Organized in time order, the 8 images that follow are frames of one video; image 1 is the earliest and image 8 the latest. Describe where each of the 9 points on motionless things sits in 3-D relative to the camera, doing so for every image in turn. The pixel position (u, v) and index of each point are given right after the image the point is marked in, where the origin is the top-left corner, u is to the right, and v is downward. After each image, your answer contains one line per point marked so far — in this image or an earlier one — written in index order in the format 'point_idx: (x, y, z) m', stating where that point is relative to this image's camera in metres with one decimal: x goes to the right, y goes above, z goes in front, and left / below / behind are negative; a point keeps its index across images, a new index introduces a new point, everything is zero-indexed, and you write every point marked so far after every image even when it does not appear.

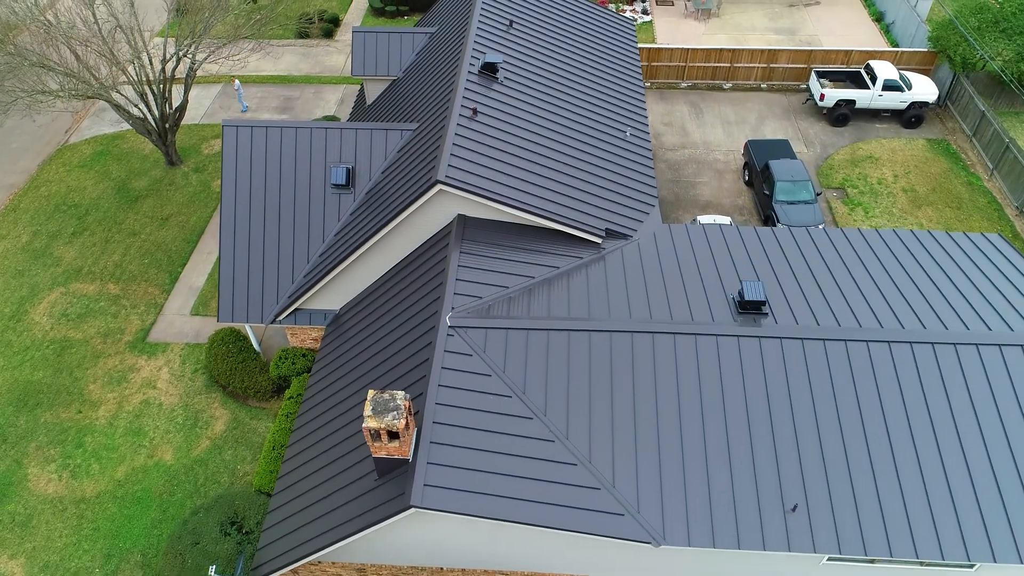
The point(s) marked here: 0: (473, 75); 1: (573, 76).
0: (-0.7, +3.9, +15.7) m
1: (+1.3, +4.4, +17.6) m
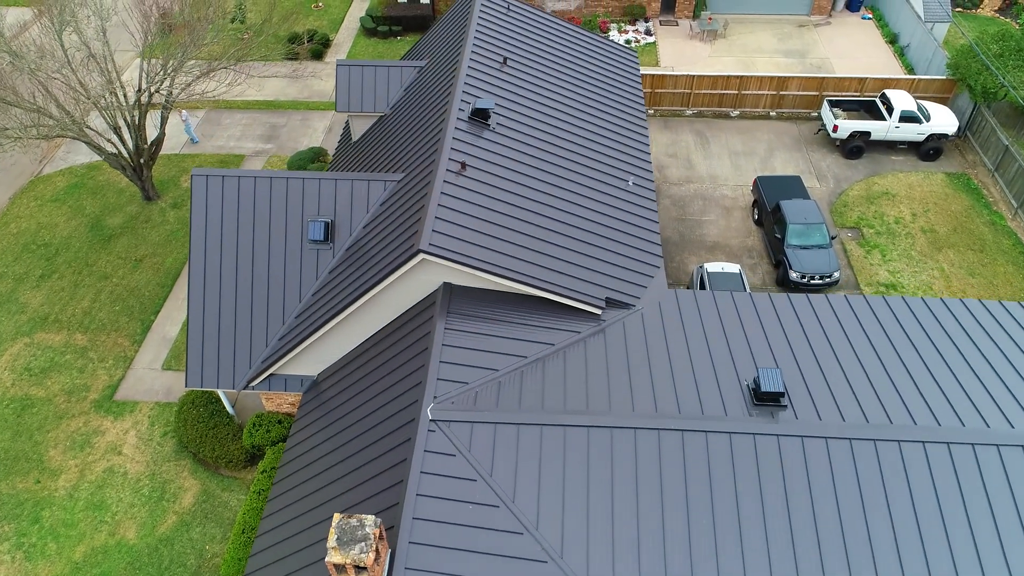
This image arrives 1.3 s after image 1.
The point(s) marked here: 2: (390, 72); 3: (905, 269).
0: (-0.8, +2.8, +14.5) m
1: (+1.2, +3.2, +16.4) m
2: (-2.7, +4.8, +18.8) m
3: (+9.2, +0.5, +19.8) m
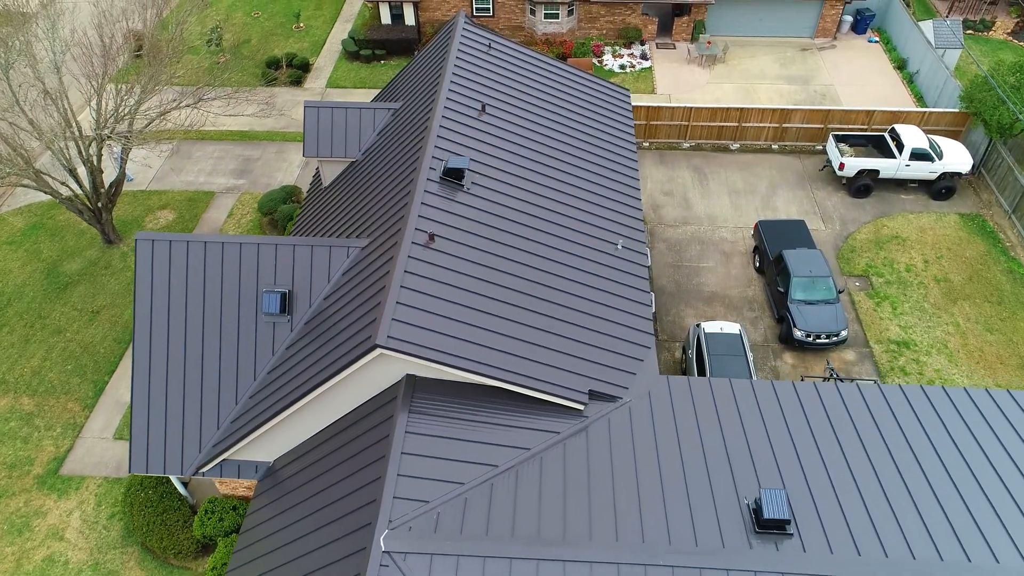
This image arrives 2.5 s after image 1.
0: (-1.2, +1.6, +13.1) m
1: (+0.8, +2.0, +15.0) m
2: (-3.1, +3.6, +17.4) m
3: (+8.8, -0.8, +18.4) m
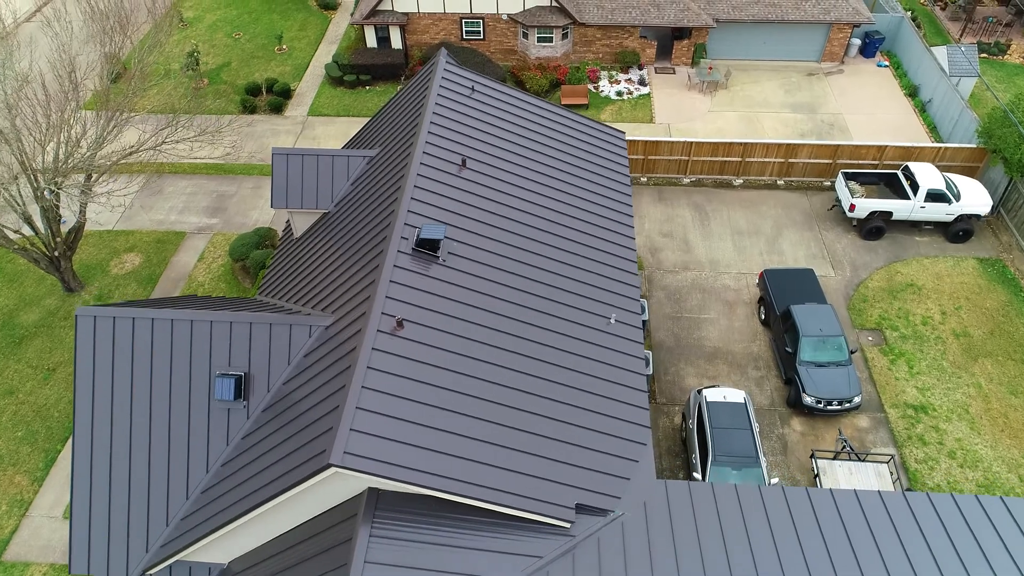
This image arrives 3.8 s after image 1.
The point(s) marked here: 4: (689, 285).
0: (-1.5, +0.4, +11.7) m
1: (+0.5, +0.9, +13.6) m
2: (-3.3, +2.4, +16.1) m
3: (+8.5, -1.9, +17.1) m
4: (+4.1, +0.1, +19.6) m
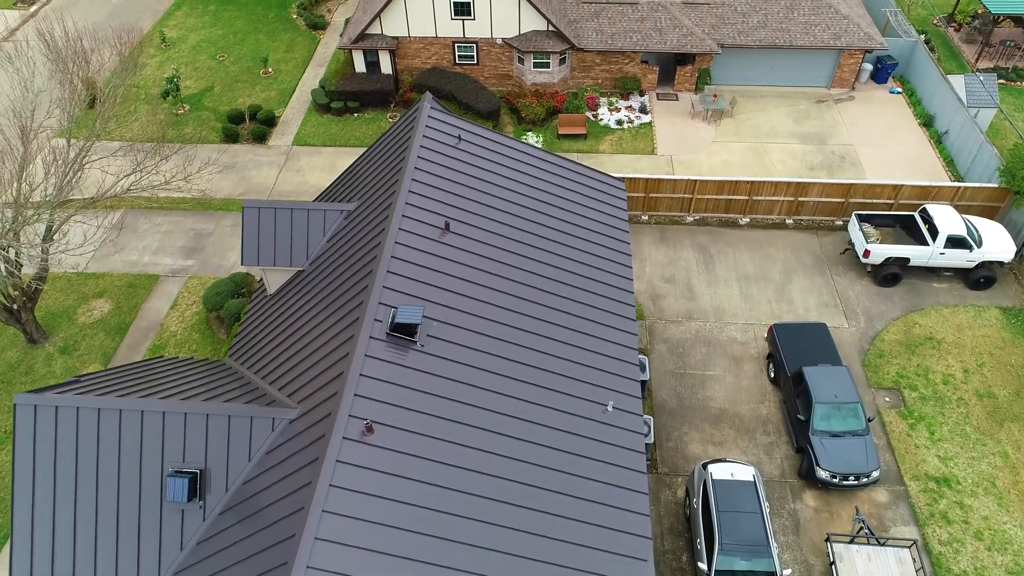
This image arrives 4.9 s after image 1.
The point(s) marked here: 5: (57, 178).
0: (-1.7, -0.7, +10.5) m
1: (+0.3, -0.3, +12.4) m
2: (-3.5, +1.3, +14.9) m
3: (+8.3, -3.1, +15.8) m
4: (+3.9, -1.1, +18.4) m
5: (-9.5, +2.3, +17.7) m
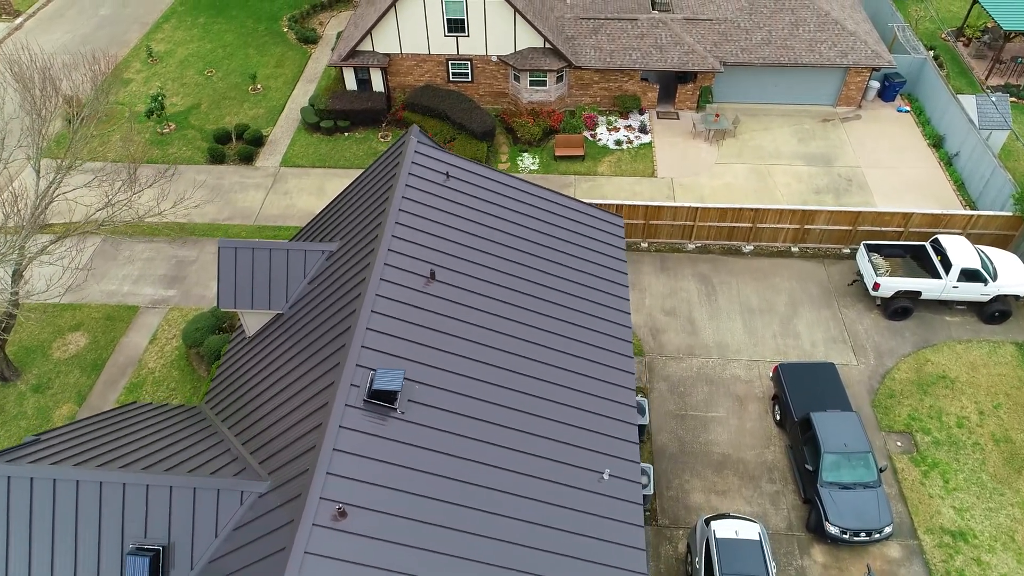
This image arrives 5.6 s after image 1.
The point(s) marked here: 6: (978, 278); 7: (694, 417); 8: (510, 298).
0: (-1.8, -1.4, +9.7) m
1: (+0.2, -1.0, +11.6) m
2: (-3.7, +0.5, +14.0) m
3: (+8.2, -3.8, +15.0) m
4: (+3.8, -1.8, +17.6) m
5: (-9.6, +1.5, +16.9) m
6: (+9.8, +0.2, +17.8) m
7: (+3.6, -2.5, +16.7) m
8: (0.0, -0.1, +12.4) m
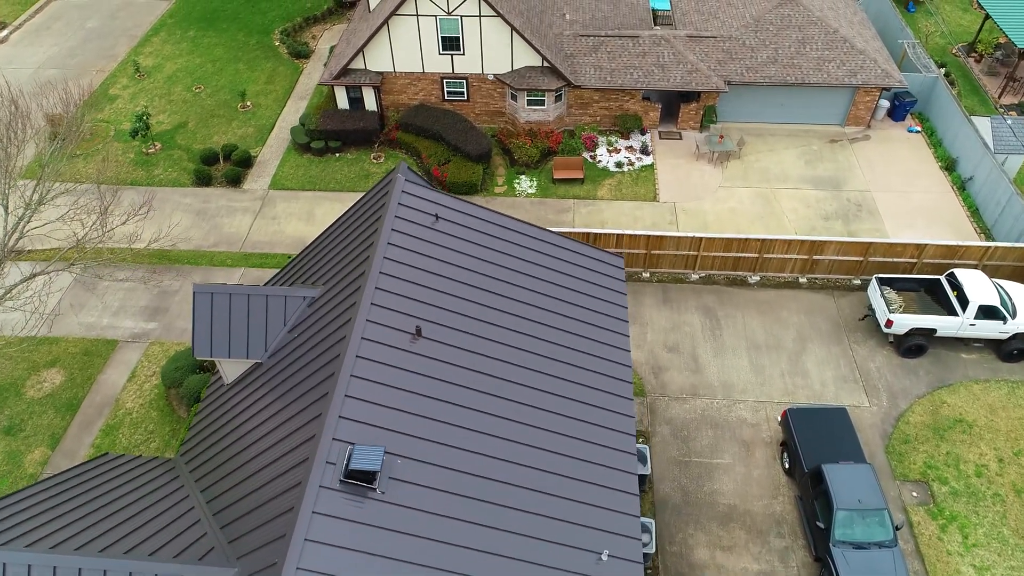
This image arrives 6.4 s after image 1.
0: (-1.9, -2.2, +8.9) m
1: (+0.1, -1.8, +10.8) m
2: (-3.8, -0.2, +13.2) m
3: (+8.1, -4.6, +14.2) m
4: (+3.7, -2.5, +16.7) m
5: (-9.7, +0.8, +16.0) m
6: (+9.7, -0.5, +16.9) m
7: (+3.5, -3.3, +15.9) m
8: (-0.1, -0.9, +11.5) m
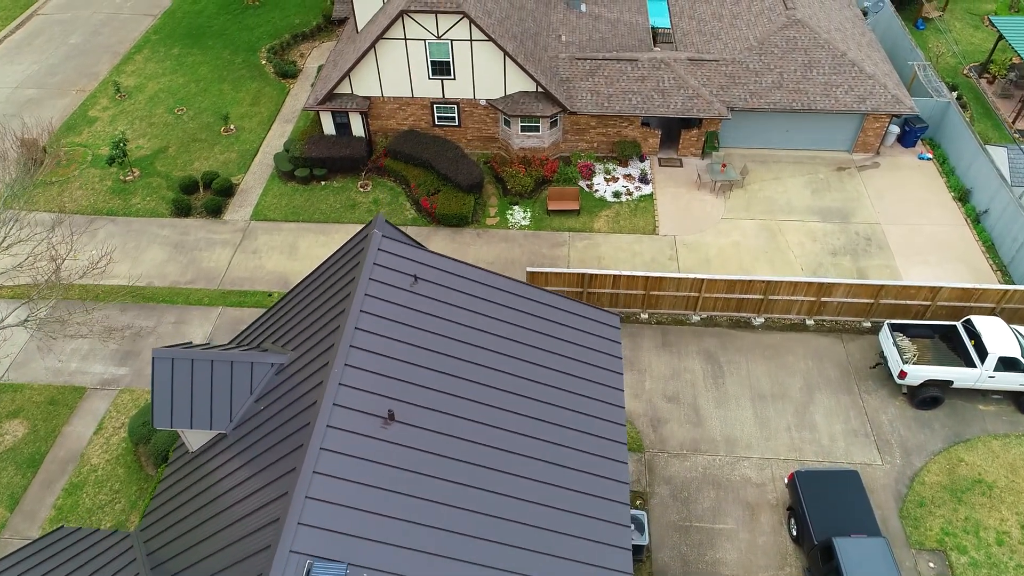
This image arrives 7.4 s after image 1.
0: (-2.1, -3.1, +7.8) m
1: (-0.1, -2.7, +9.7) m
2: (-4.0, -1.1, +12.2) m
3: (+7.9, -5.5, +13.1) m
4: (+3.5, -3.5, +15.7) m
5: (-9.9, -0.1, +15.0) m
6: (+9.5, -1.5, +15.9) m
7: (+3.3, -4.2, +14.9) m
8: (-0.4, -1.8, +10.5) m
